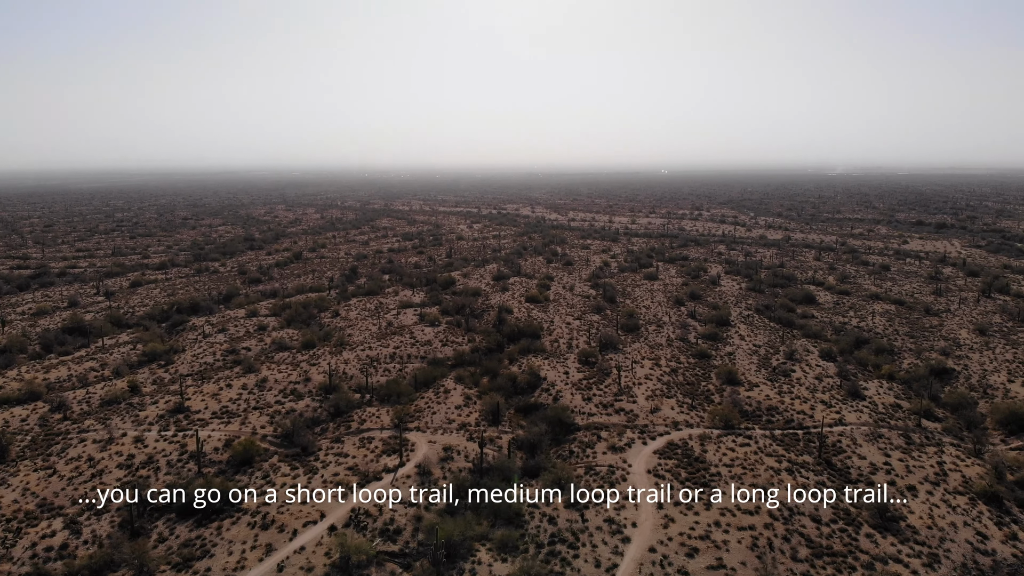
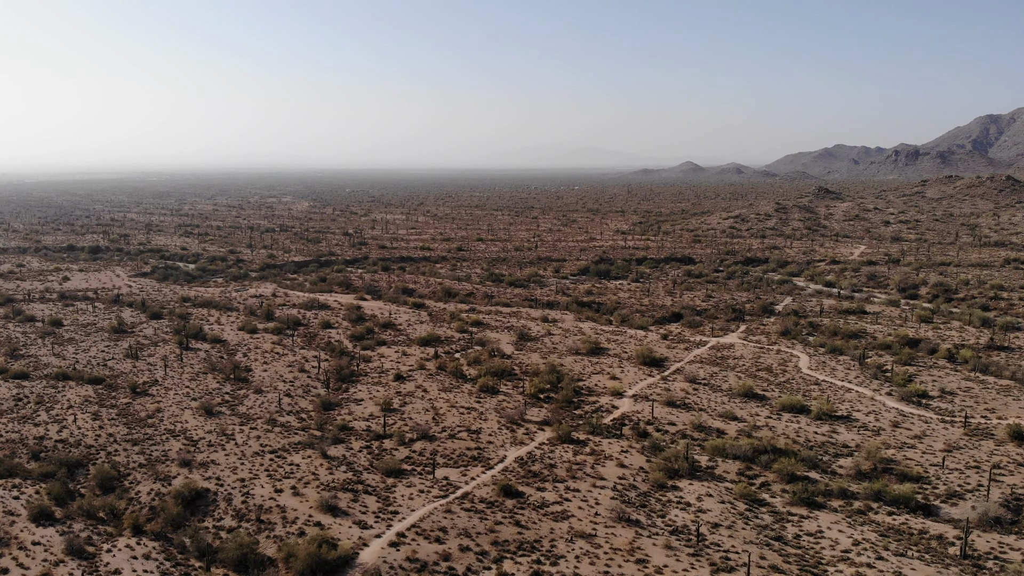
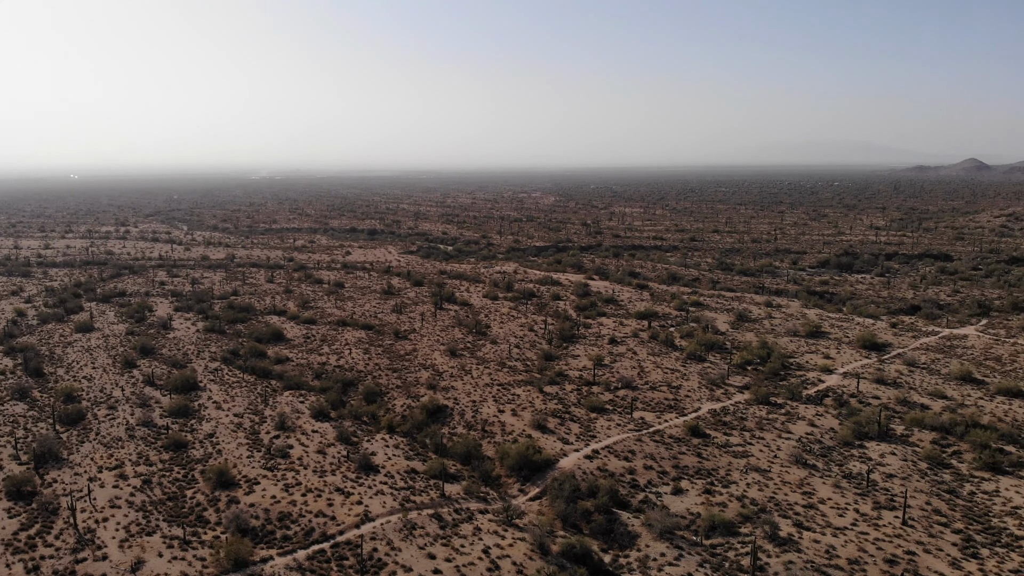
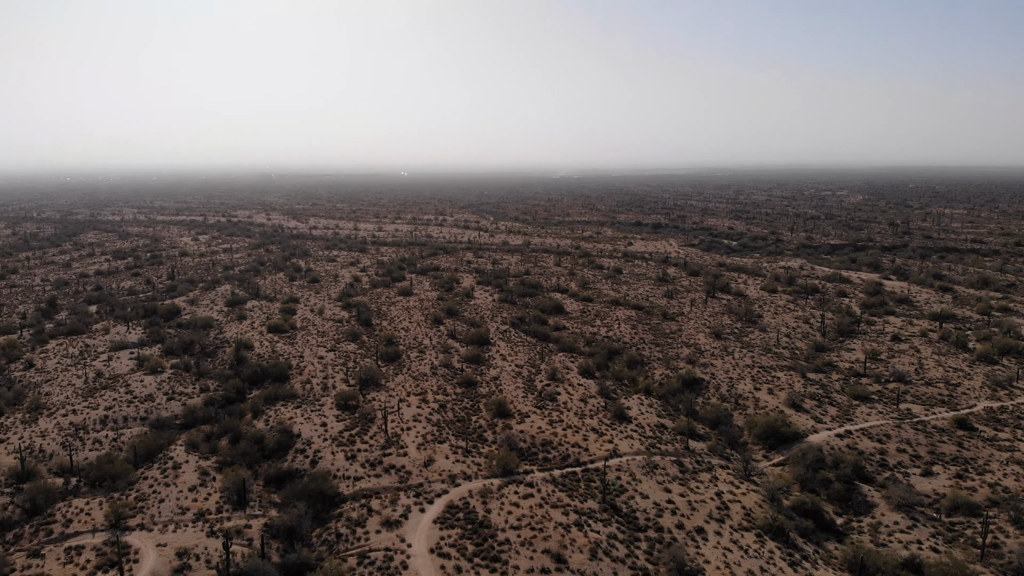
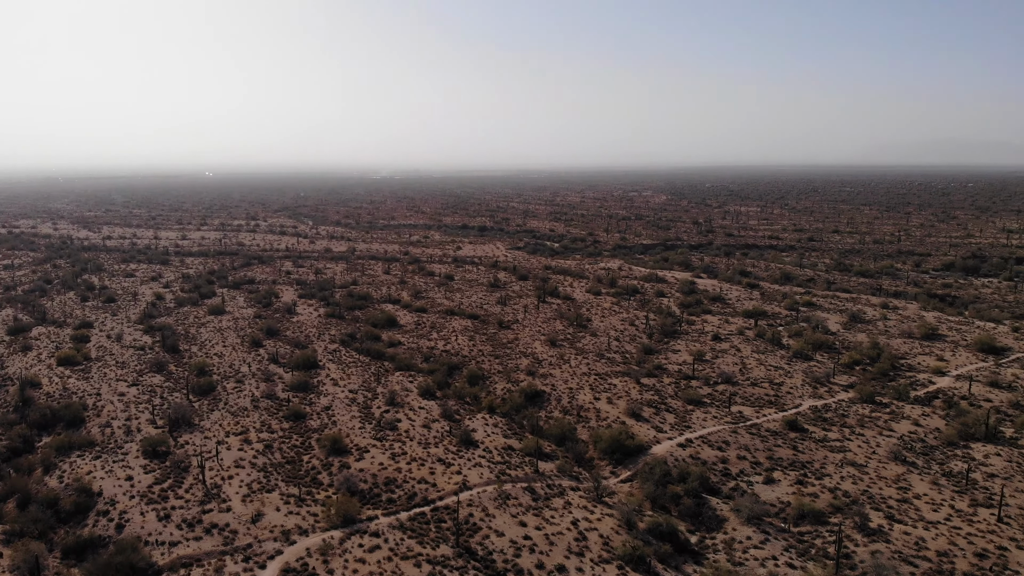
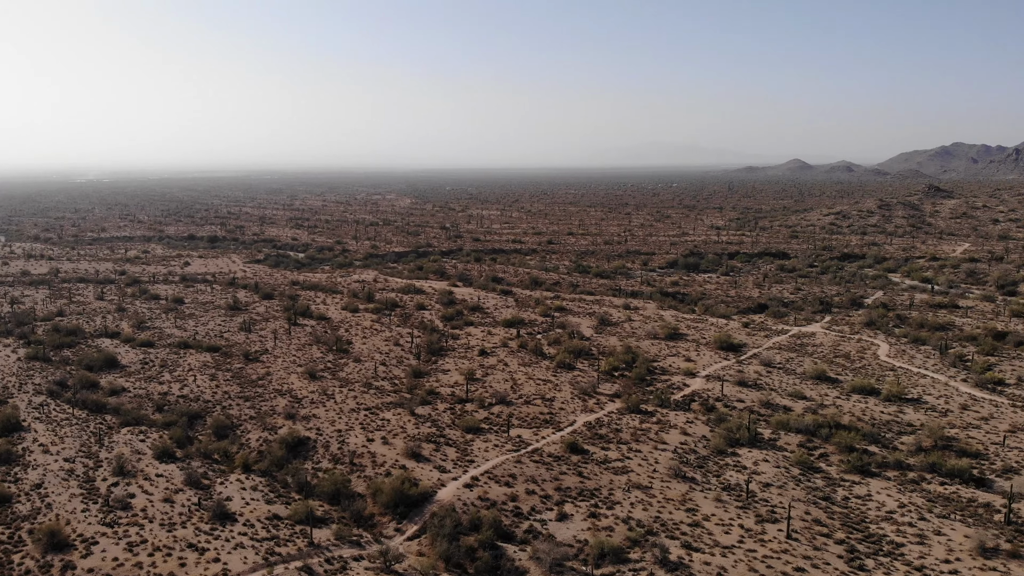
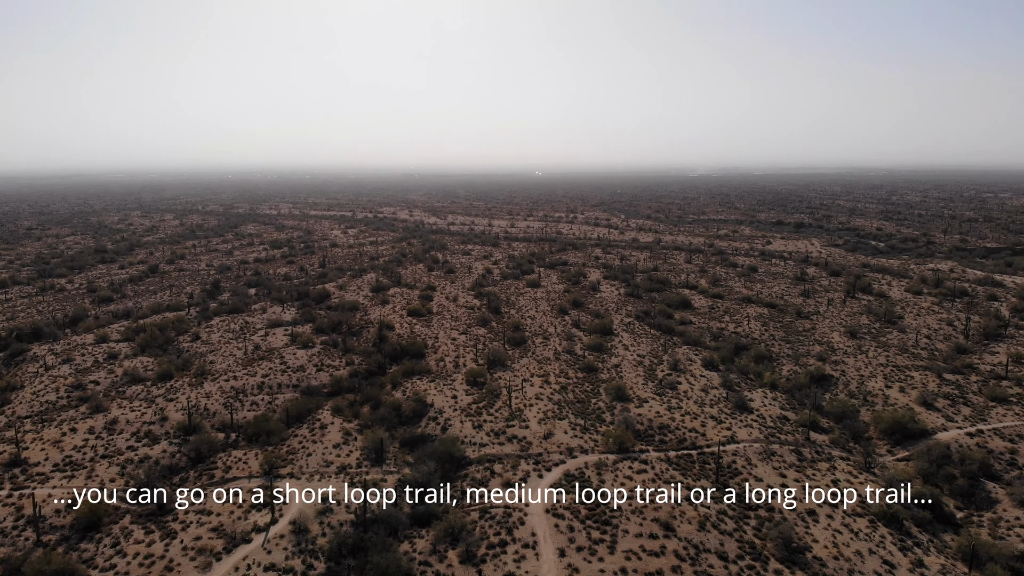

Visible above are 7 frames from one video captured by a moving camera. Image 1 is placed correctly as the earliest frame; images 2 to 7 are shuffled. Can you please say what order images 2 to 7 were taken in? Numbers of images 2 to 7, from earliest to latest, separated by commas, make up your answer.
7, 4, 5, 3, 6, 2
